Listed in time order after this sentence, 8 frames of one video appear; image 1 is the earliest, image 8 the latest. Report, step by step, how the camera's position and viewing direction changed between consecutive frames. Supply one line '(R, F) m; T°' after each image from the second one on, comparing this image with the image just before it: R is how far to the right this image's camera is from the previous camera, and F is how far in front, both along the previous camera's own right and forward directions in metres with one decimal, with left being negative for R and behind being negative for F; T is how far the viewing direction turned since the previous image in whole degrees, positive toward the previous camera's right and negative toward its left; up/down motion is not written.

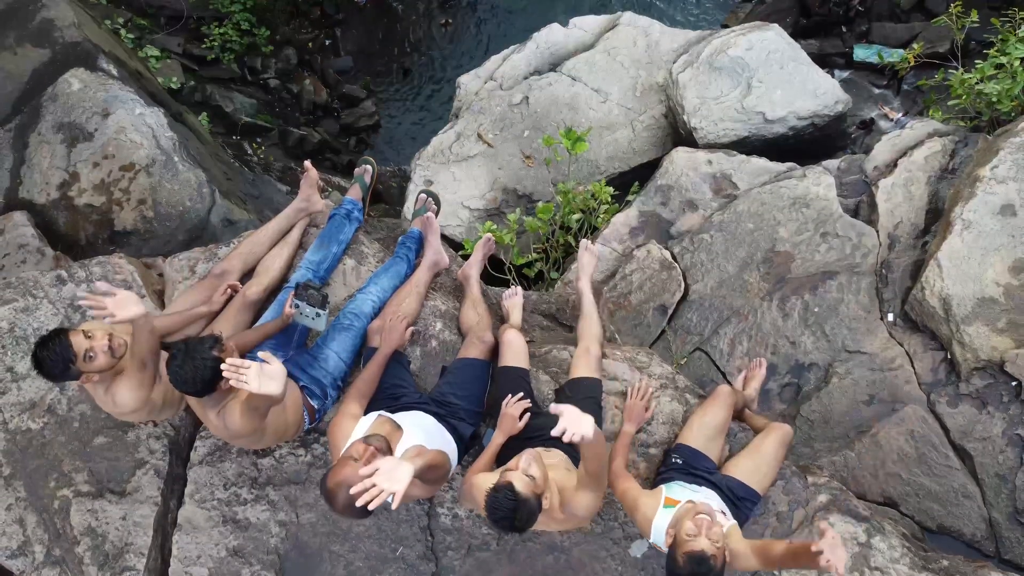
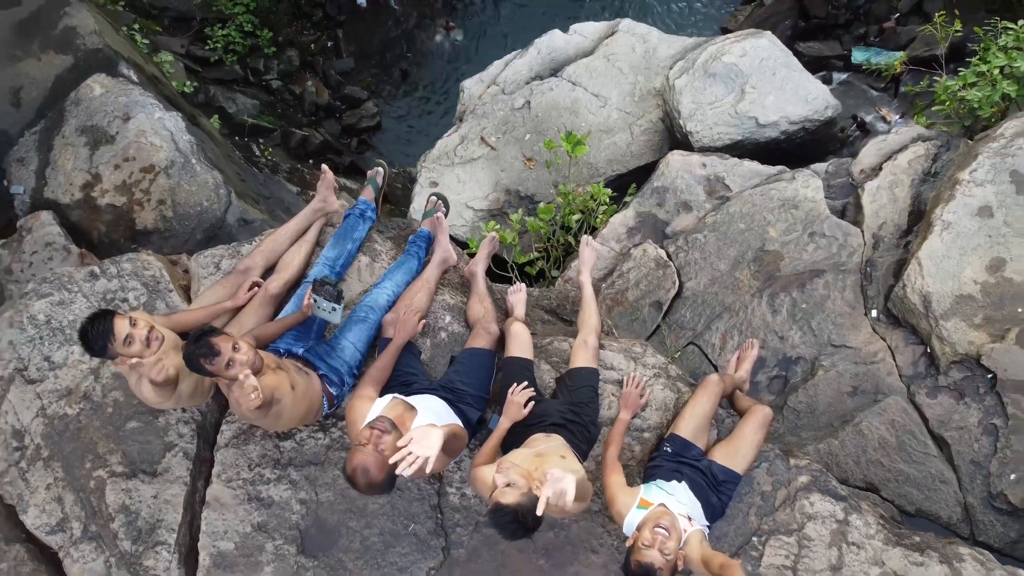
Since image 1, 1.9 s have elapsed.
(0.0, -0.2) m; 0°
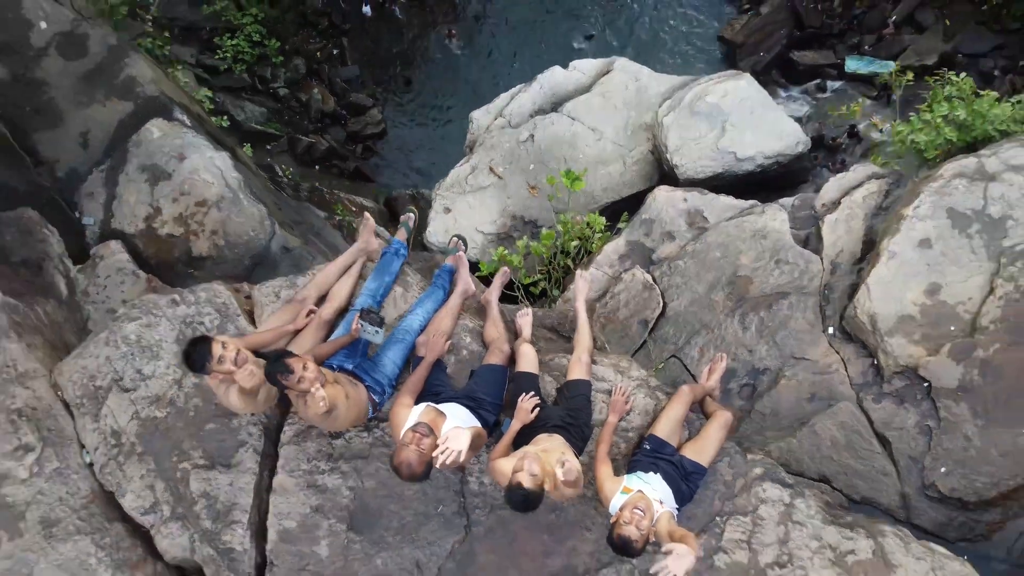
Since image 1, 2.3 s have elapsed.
(-0.1, -0.8) m; 0°
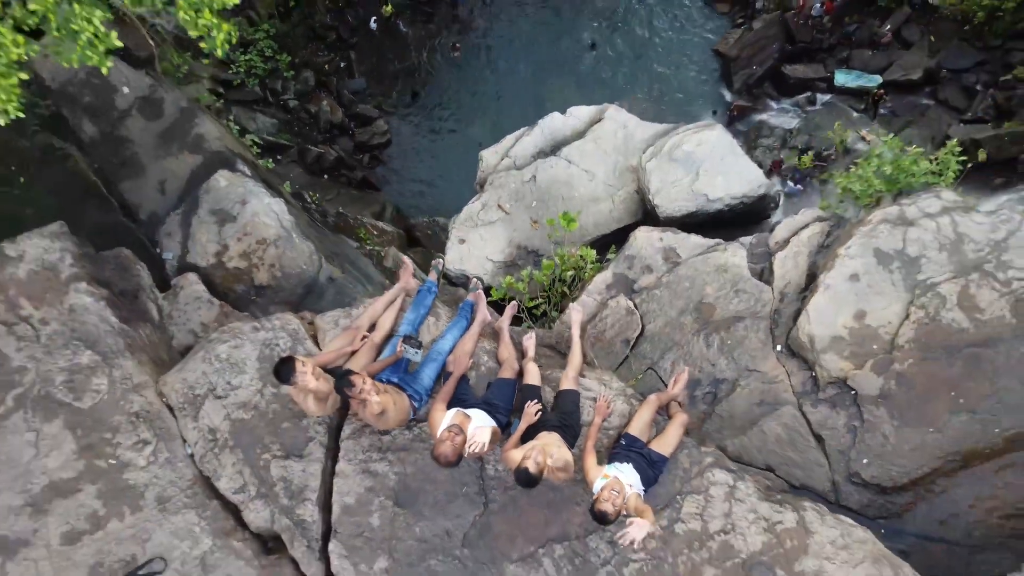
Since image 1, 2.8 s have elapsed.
(-0.1, -1.2) m; 0°
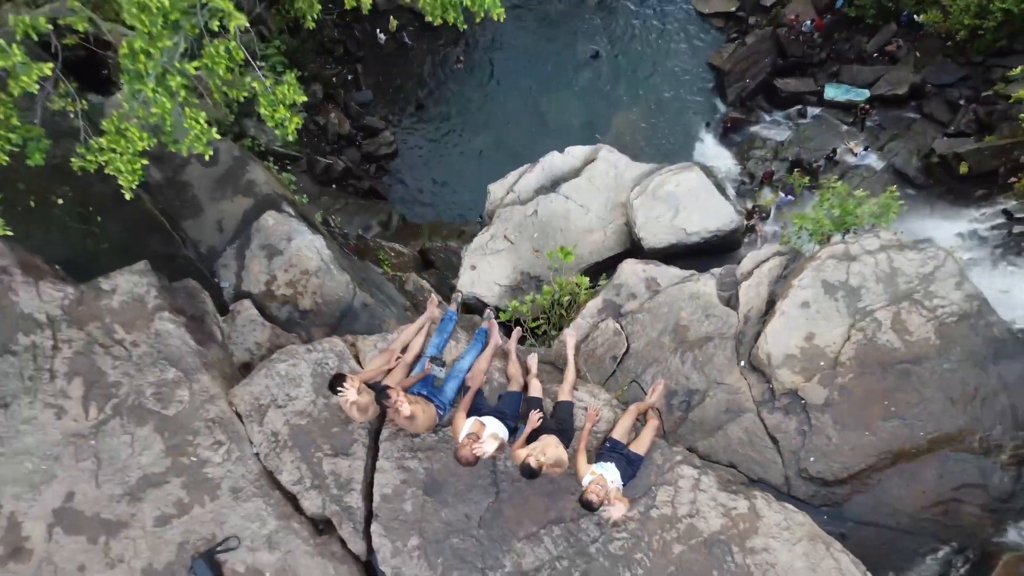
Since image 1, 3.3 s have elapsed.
(-0.1, -1.2) m; 0°
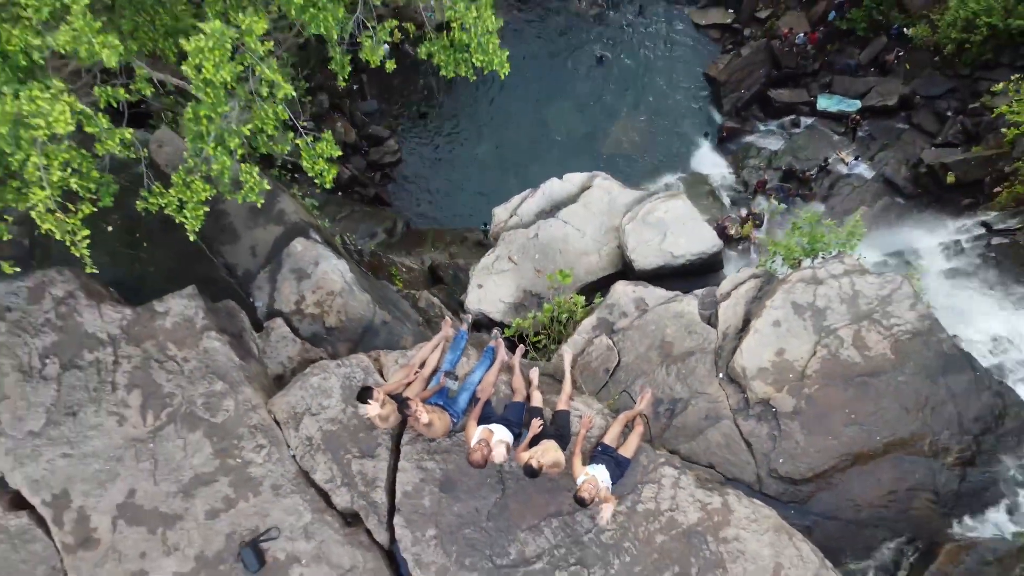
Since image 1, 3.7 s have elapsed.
(-0.1, -1.0) m; 0°
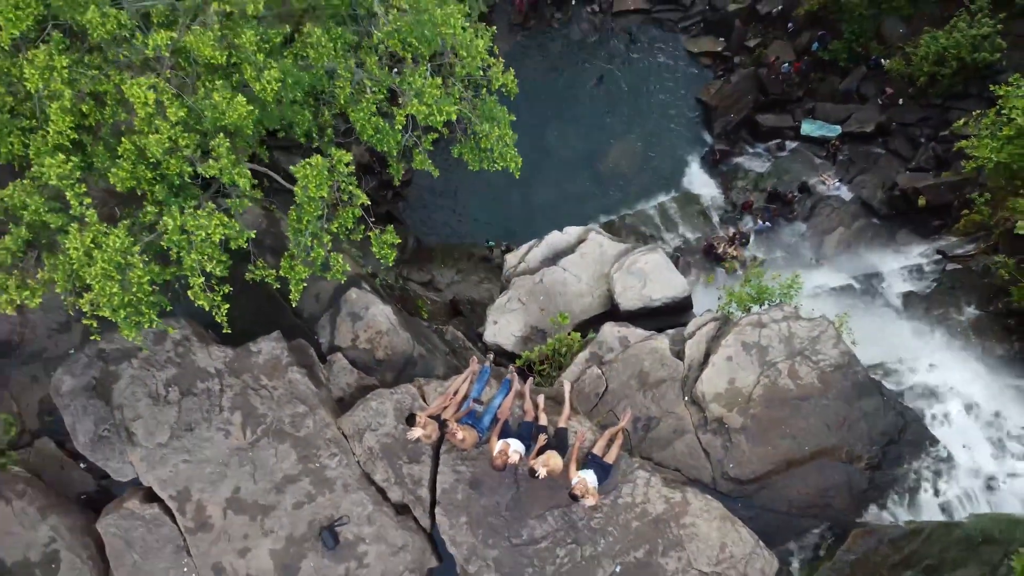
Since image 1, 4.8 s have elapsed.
(-0.3, -2.4) m; 0°
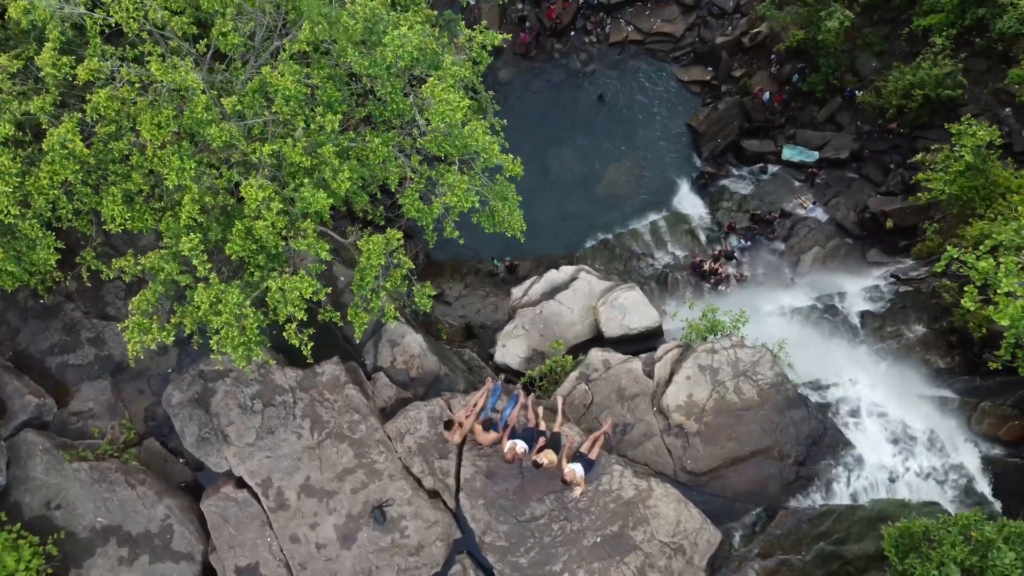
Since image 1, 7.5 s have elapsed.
(-0.2, -3.1) m; 0°
